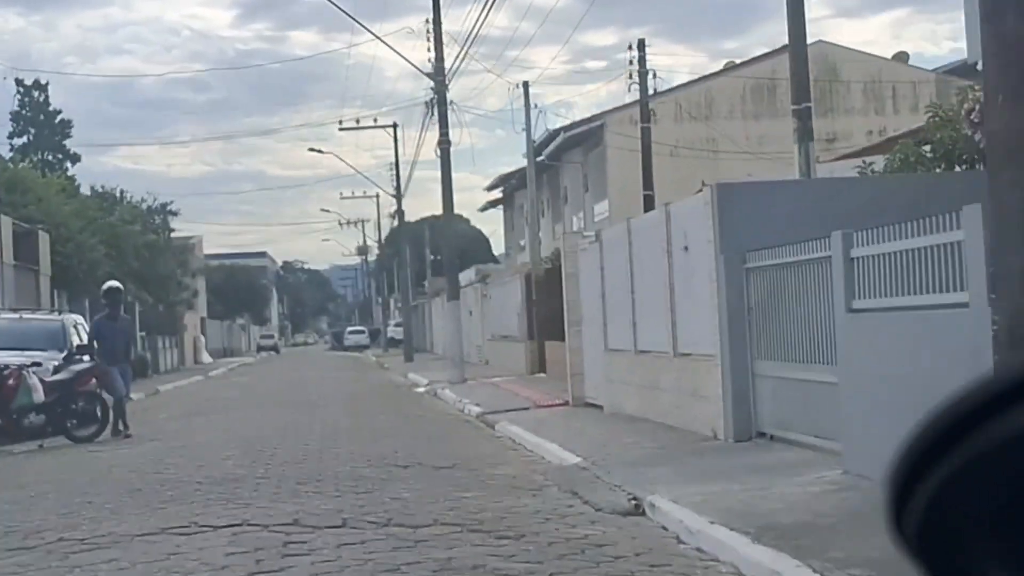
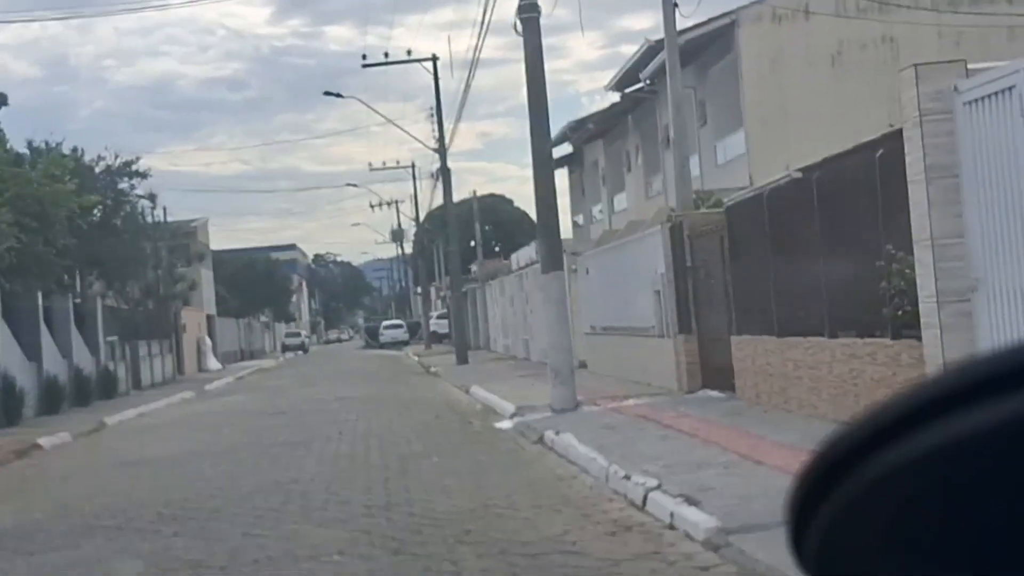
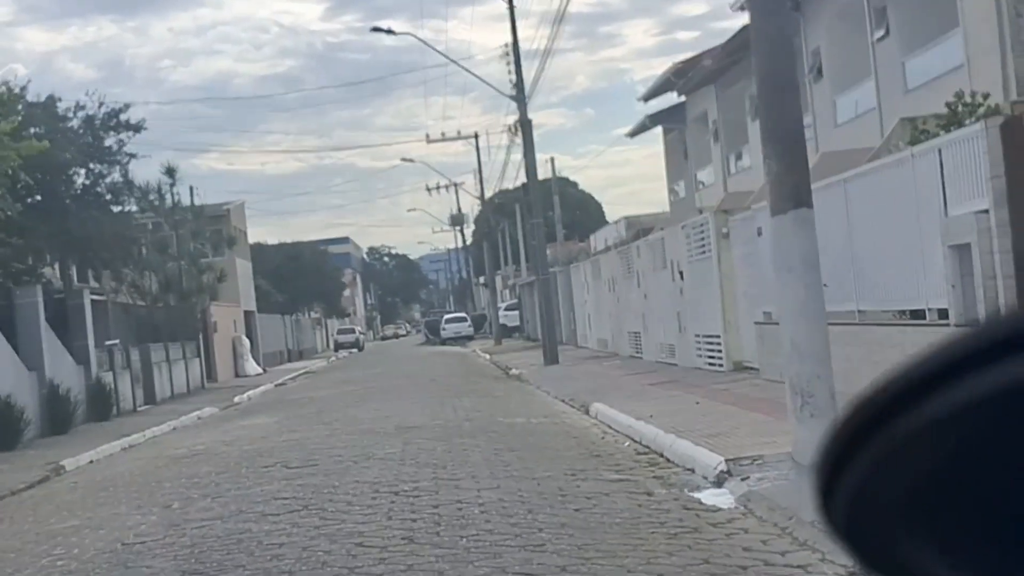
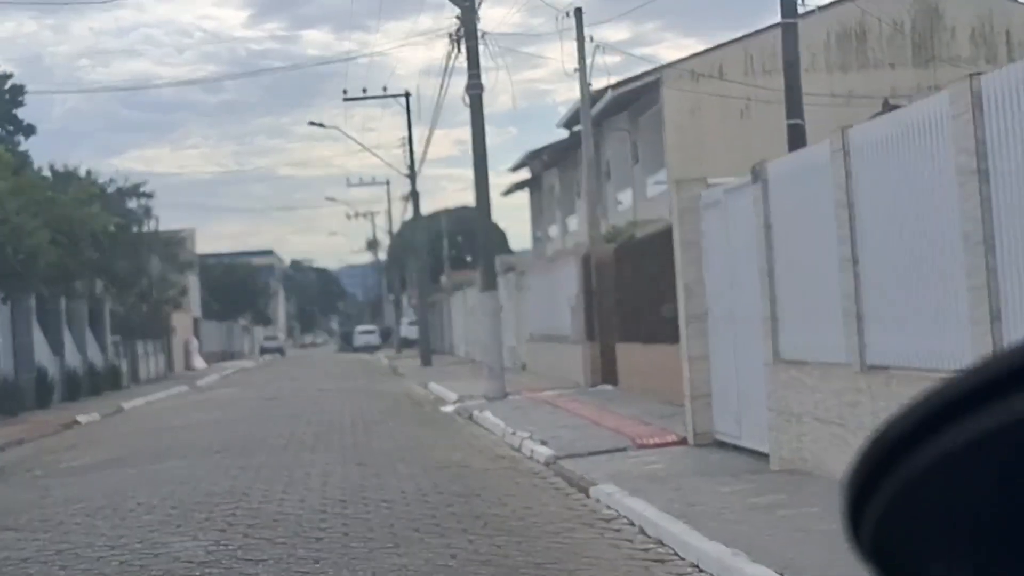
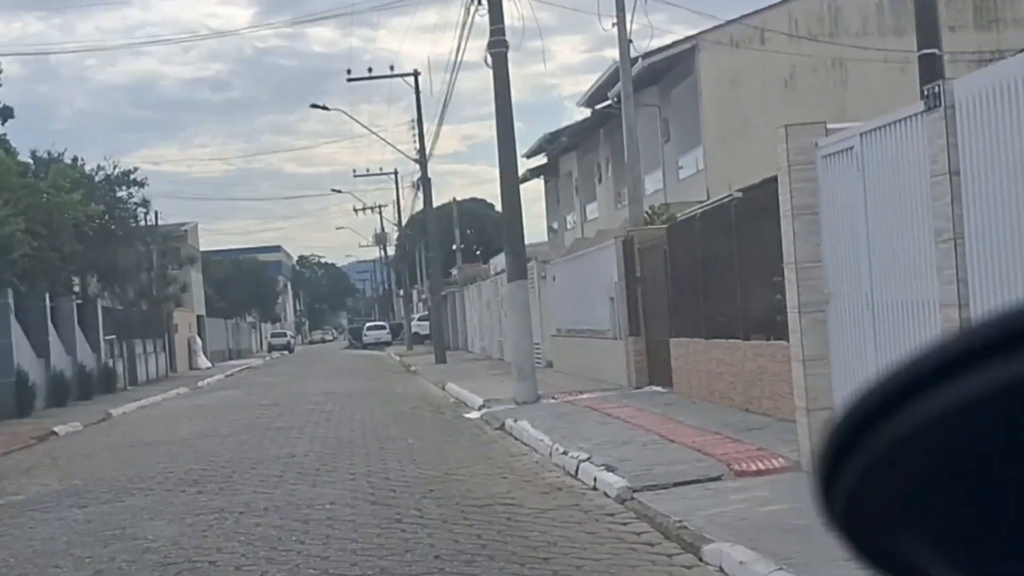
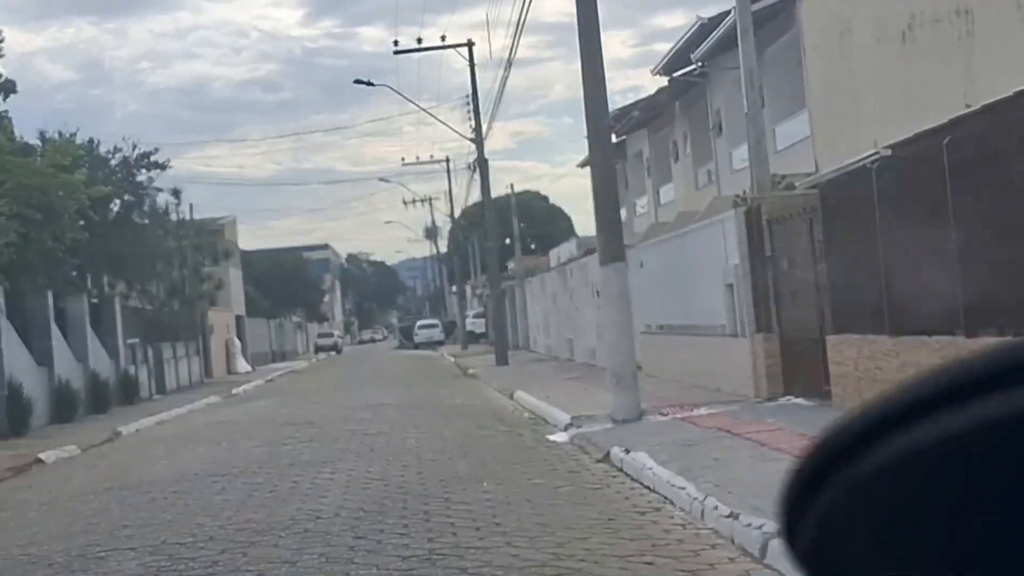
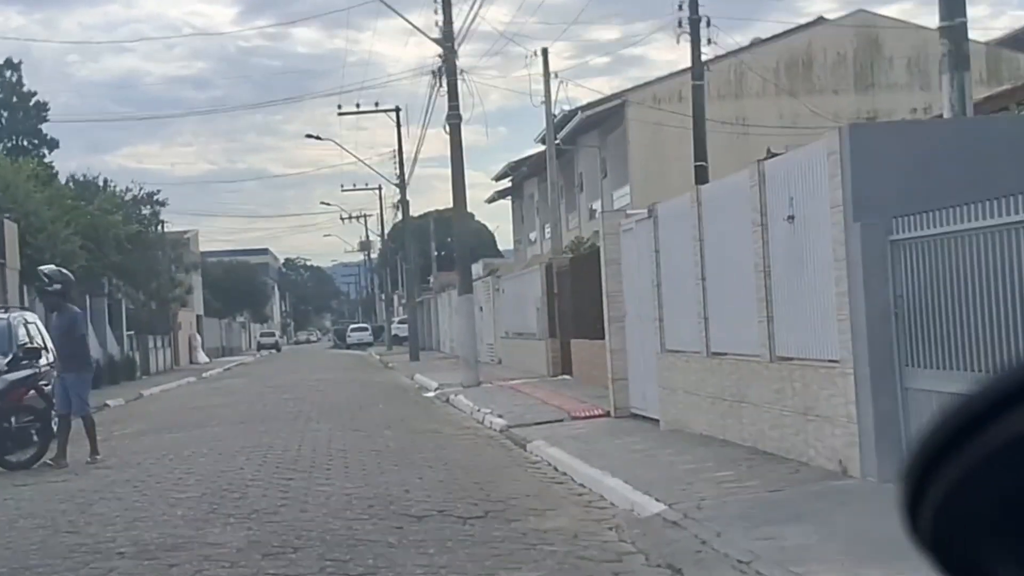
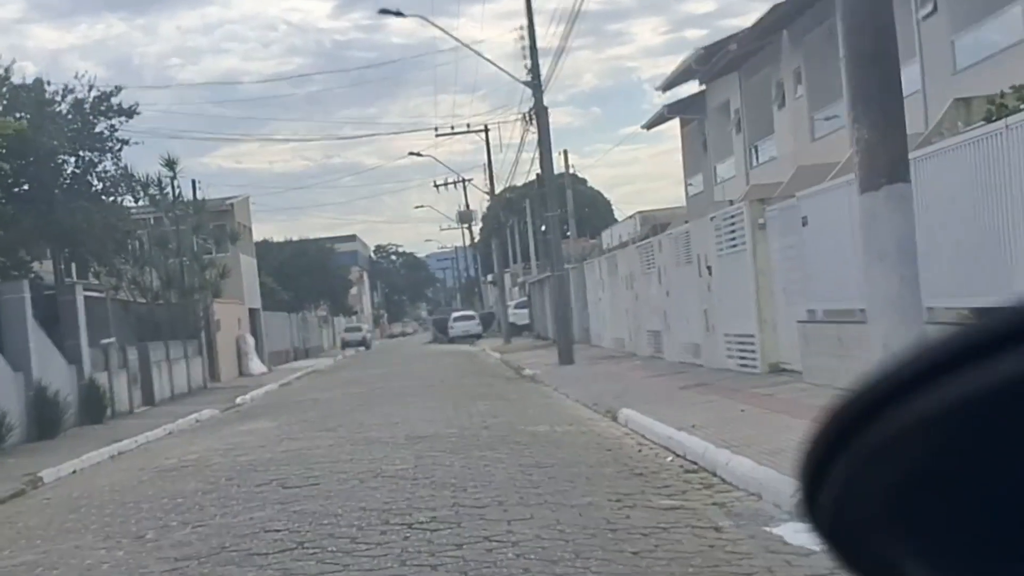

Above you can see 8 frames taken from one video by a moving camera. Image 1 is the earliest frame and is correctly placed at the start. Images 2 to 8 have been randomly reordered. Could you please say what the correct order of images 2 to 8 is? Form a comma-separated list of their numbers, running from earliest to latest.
7, 4, 5, 2, 6, 3, 8
